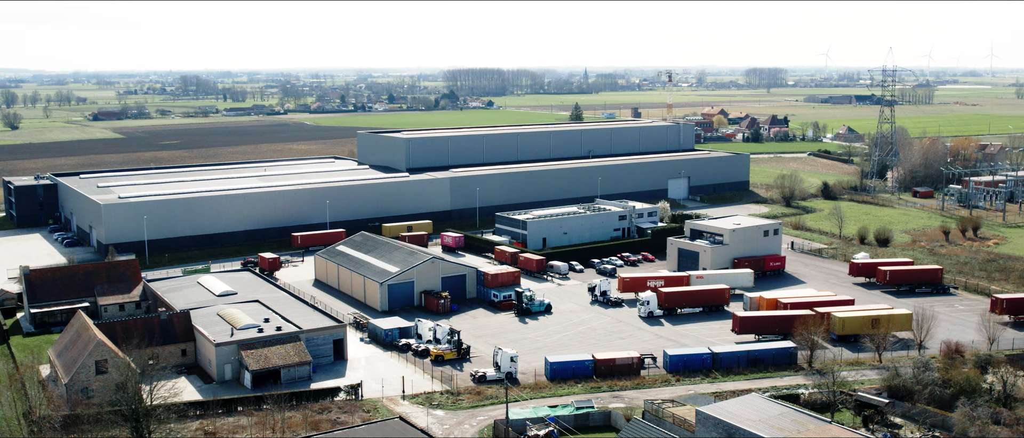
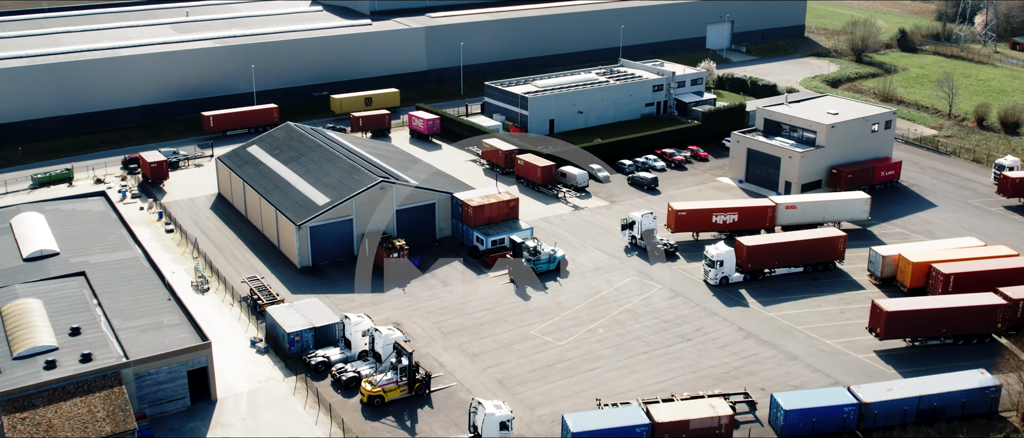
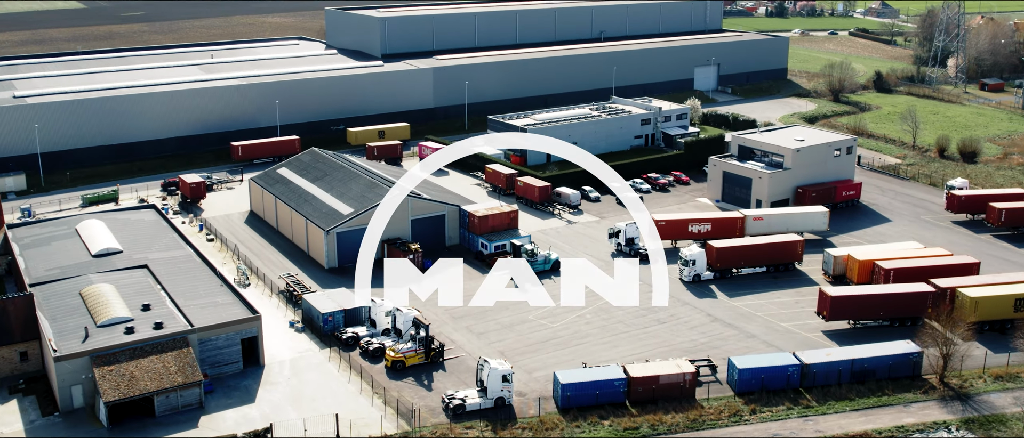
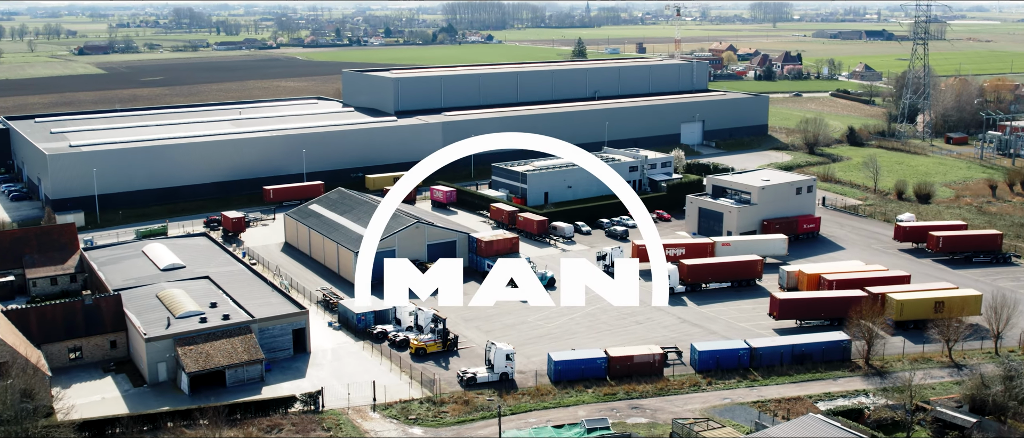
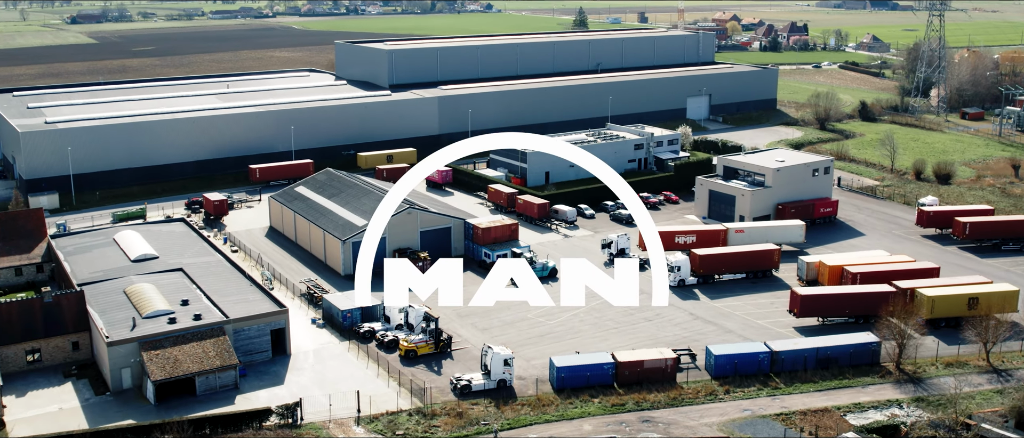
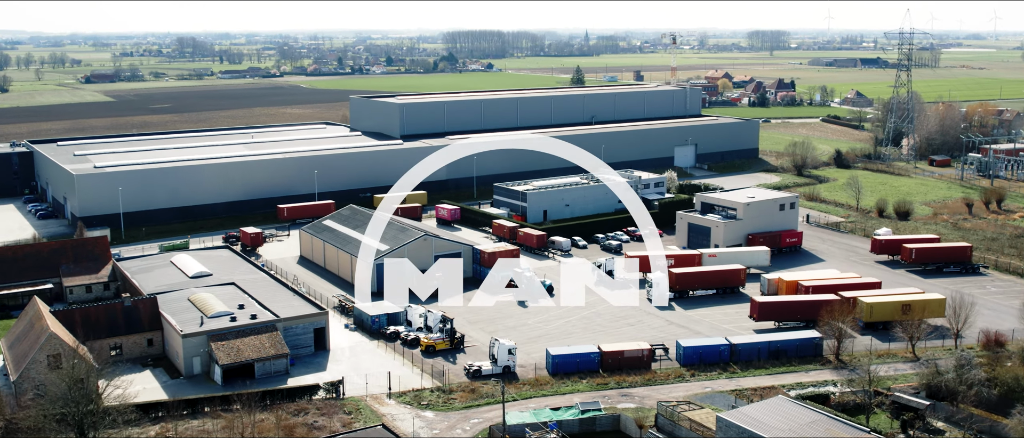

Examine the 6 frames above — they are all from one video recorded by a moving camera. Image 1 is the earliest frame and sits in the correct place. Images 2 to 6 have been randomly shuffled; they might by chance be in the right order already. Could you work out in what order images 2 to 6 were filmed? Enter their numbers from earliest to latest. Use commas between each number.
6, 4, 5, 3, 2
